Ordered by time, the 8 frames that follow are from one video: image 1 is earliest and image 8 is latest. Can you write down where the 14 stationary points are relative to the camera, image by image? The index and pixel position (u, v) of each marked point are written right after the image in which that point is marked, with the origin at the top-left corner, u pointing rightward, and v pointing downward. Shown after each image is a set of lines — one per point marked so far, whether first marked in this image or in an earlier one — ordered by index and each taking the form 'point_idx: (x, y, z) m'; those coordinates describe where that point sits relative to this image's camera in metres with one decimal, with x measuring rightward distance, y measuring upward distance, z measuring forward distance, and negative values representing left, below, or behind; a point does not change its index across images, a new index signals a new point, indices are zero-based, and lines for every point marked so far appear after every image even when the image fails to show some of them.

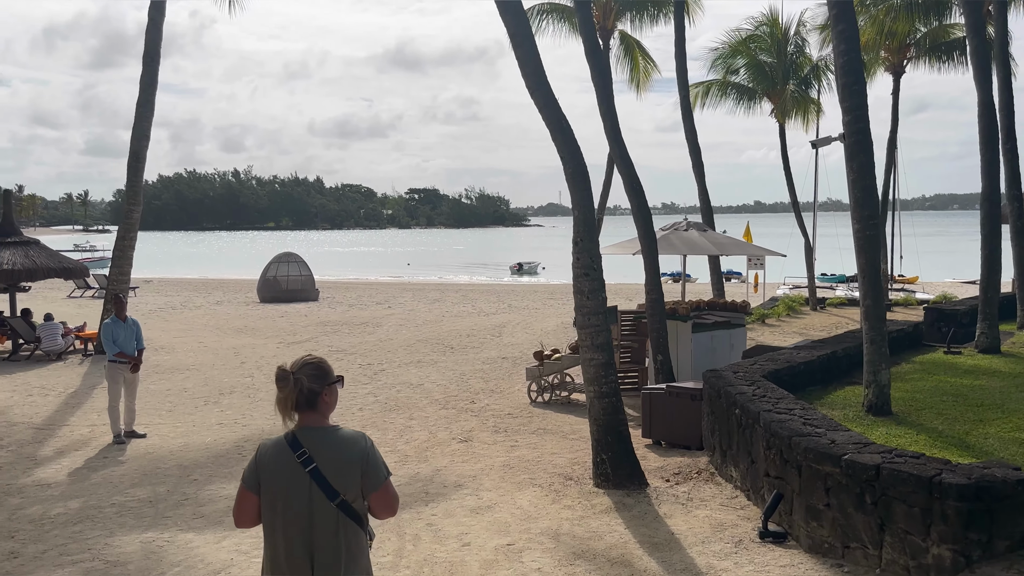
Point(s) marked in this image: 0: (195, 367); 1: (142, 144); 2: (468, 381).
0: (-4.7, -1.2, +11.8) m
1: (-6.0, +2.3, +12.8) m
2: (-0.6, -1.2, +10.6) m
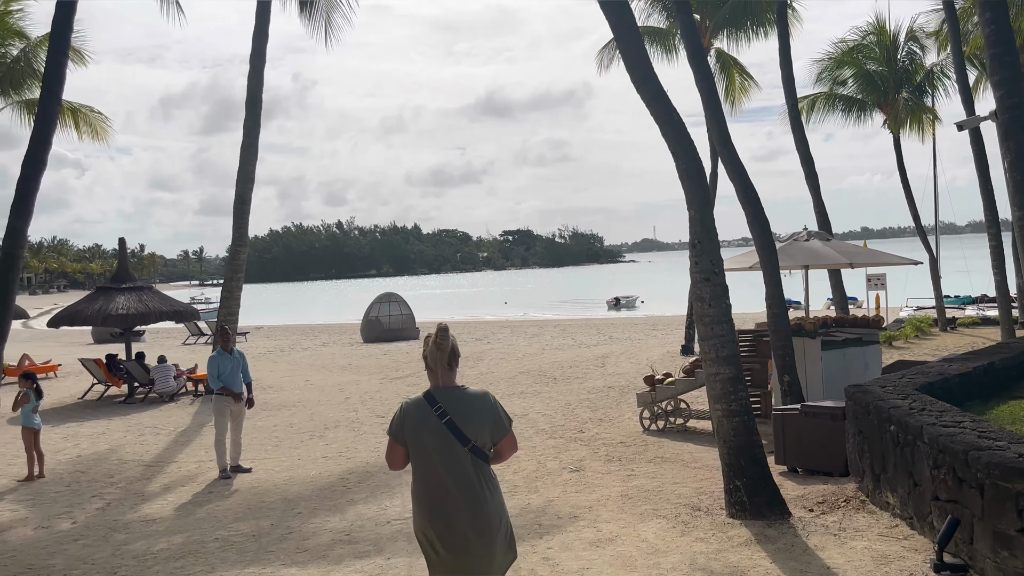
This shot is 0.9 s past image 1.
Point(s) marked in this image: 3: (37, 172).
0: (-3.1, -1.7, +11.7) m
1: (-4.4, +1.7, +13.1) m
2: (+0.8, -1.6, +10.1) m
3: (-3.8, +0.9, +6.4) m
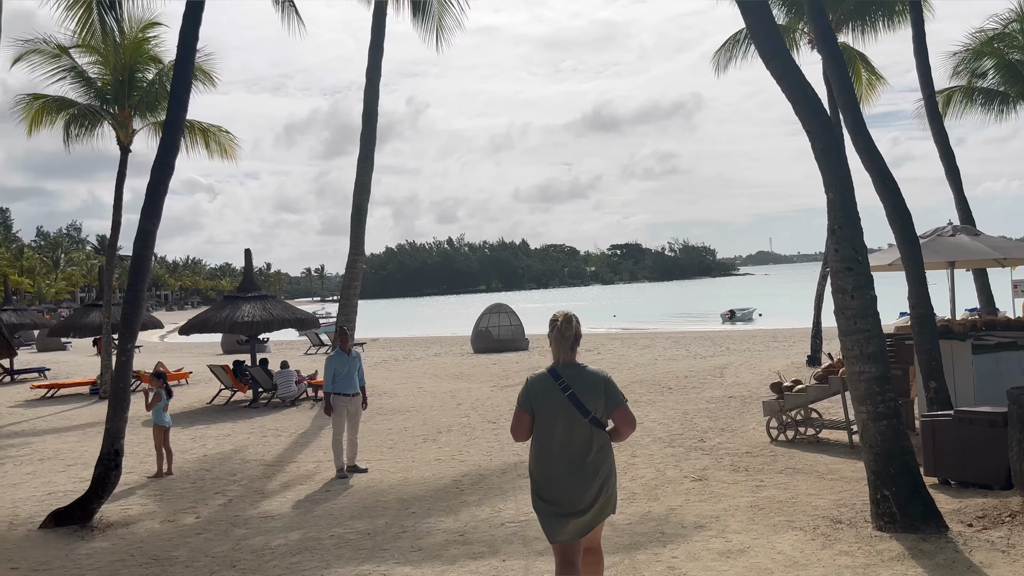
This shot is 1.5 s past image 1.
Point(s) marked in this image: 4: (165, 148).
0: (-1.5, -1.8, +11.8) m
1: (-2.6, +1.5, +13.4) m
2: (+2.2, -1.6, +9.6) m
3: (-2.9, +0.9, +6.7) m
4: (-2.9, +1.2, +6.6) m
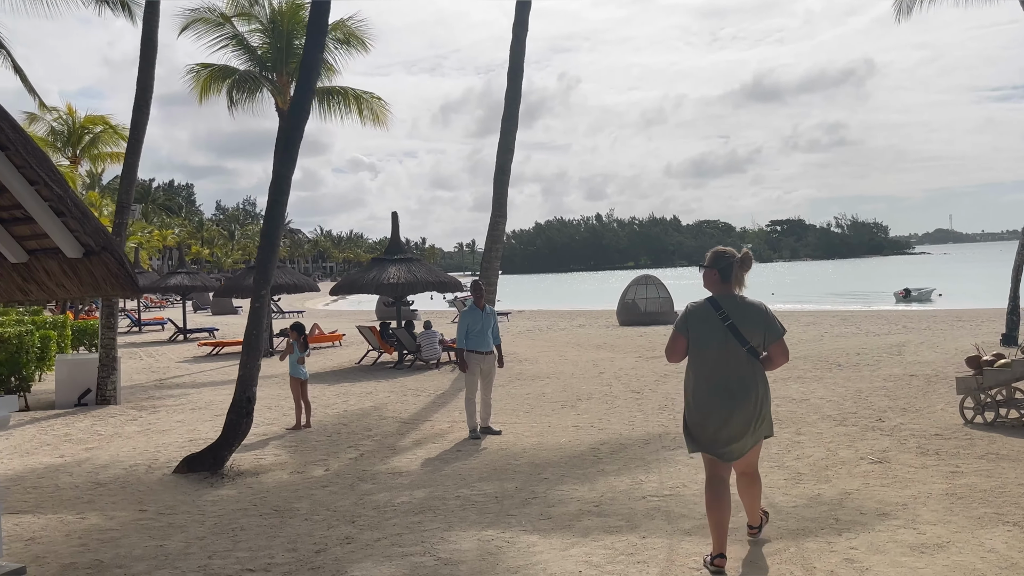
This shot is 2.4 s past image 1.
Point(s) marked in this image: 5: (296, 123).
0: (+0.6, -1.3, +11.3) m
1: (-0.1, +2.2, +13.0) m
2: (+3.8, -1.2, +8.5) m
3: (-1.7, +1.4, +6.5) m
4: (-1.7, +1.6, +6.4) m
5: (-1.7, +1.3, +6.4) m
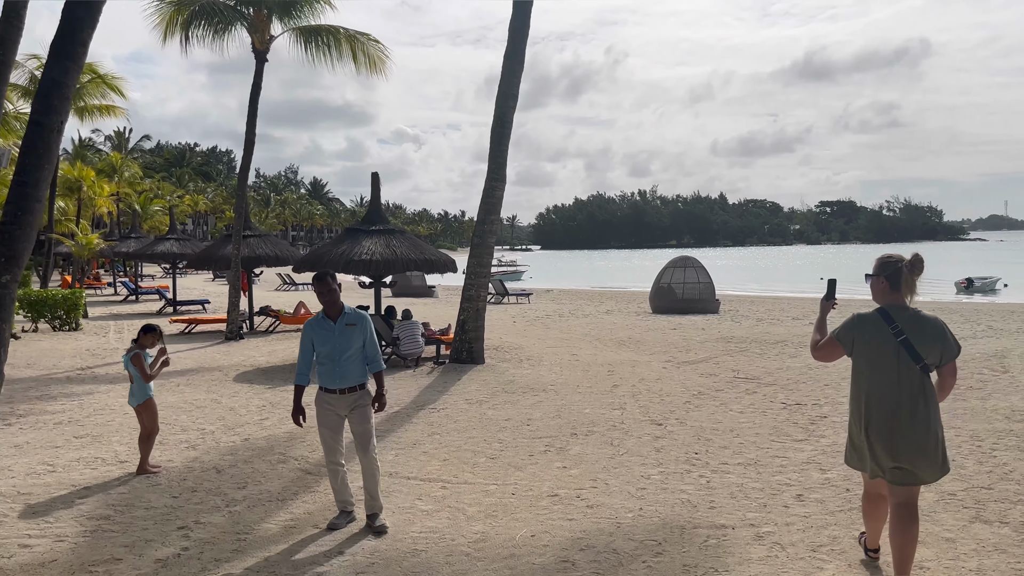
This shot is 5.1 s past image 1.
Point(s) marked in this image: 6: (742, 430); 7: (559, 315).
0: (+0.4, -1.1, +8.7) m
1: (-0.1, +2.4, +10.3) m
2: (+3.5, -1.2, +5.8) m
3: (-2.0, +1.4, +3.9) m
4: (-2.0, +1.7, +3.9) m
5: (-2.1, +1.4, +3.9) m
6: (+1.9, -1.2, +6.5) m
7: (+1.2, -0.7, +20.0) m
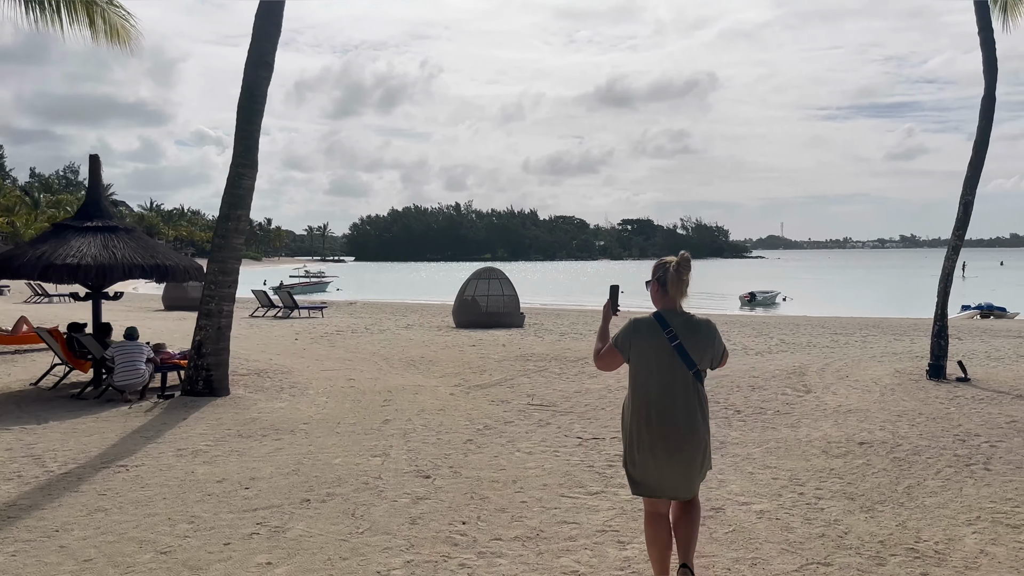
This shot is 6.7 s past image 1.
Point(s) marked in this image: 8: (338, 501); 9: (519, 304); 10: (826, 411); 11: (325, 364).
0: (-1.8, -1.2, +6.9) m
1: (-2.7, +2.2, +8.4) m
2: (+1.9, -1.3, +4.8) m
3: (-3.1, +1.4, +1.7) m
4: (-3.1, +1.6, +1.7) m
5: (-3.1, +1.4, +1.7) m
6: (+0.1, -1.3, +5.1) m
7: (-3.7, -1.0, +18.1) m
8: (-1.0, -1.3, +4.8) m
9: (+0.1, -0.4, +19.8) m
10: (+2.9, -1.2, +7.5) m
11: (-2.8, -1.1, +11.9) m
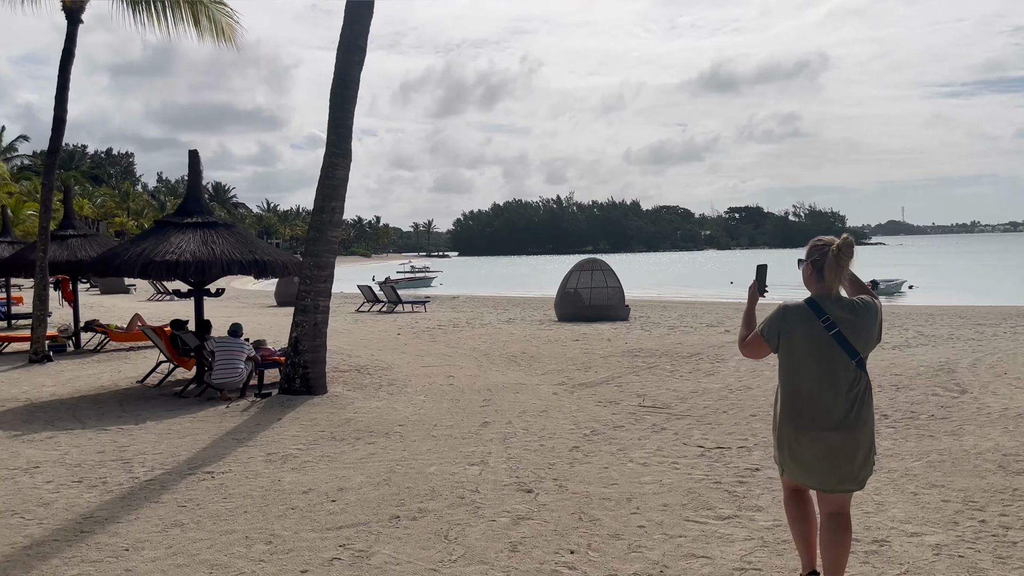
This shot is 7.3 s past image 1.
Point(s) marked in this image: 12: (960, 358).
0: (-0.9, -1.2, +6.5) m
1: (-1.7, +2.3, +8.1) m
2: (+2.4, -1.2, +3.9) m
3: (-2.9, +1.4, +1.4) m
4: (-2.9, +1.6, +1.4) m
5: (-2.9, +1.4, +1.4) m
6: (+0.7, -1.2, +4.5) m
7: (-1.3, -0.8, +17.8) m
8: (-0.4, -1.2, +4.3) m
9: (+2.7, -0.2, +19.0) m
10: (+3.9, -1.1, +6.5) m
11: (-1.3, -1.0, +11.5) m
12: (+5.7, -0.9, +10.3) m
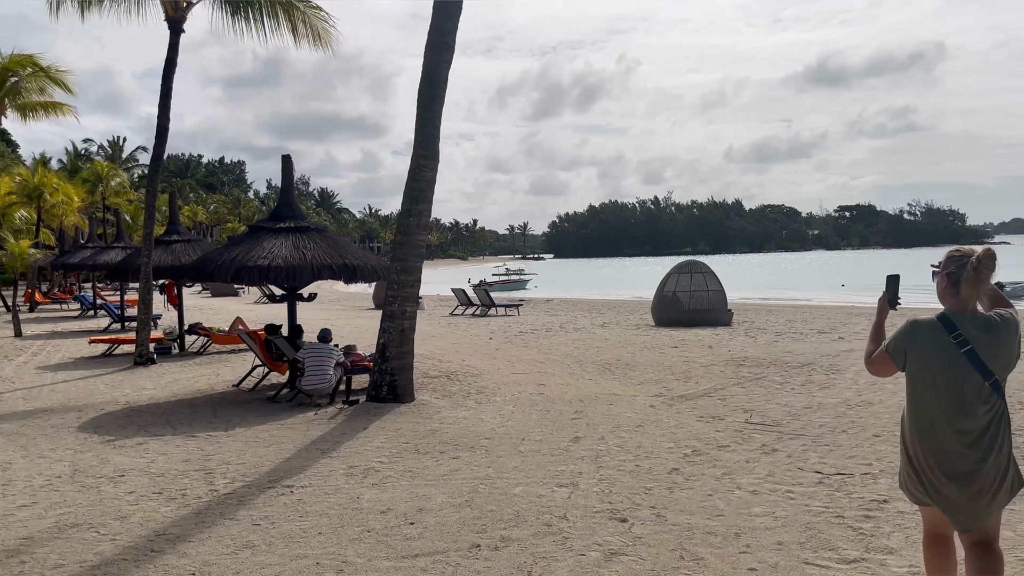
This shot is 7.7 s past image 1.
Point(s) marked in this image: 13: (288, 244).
0: (-0.2, -1.2, +6.2) m
1: (-0.7, +2.3, +7.8) m
2: (+2.8, -1.3, +3.1) m
3: (-2.8, +1.4, +1.4) m
4: (-2.8, +1.6, +1.4) m
5: (-2.8, +1.3, +1.4) m
6: (+1.2, -1.2, +3.9) m
7: (+0.7, -0.9, +17.4) m
8: (0.0, -1.3, +3.9) m
9: (+4.9, -0.3, +18.1) m
10: (+4.5, -1.1, +5.5) m
11: (+0.1, -1.1, +11.2) m
12: (+6.9, -1.0, +9.1) m
13: (-2.5, +0.5, +8.9) m
